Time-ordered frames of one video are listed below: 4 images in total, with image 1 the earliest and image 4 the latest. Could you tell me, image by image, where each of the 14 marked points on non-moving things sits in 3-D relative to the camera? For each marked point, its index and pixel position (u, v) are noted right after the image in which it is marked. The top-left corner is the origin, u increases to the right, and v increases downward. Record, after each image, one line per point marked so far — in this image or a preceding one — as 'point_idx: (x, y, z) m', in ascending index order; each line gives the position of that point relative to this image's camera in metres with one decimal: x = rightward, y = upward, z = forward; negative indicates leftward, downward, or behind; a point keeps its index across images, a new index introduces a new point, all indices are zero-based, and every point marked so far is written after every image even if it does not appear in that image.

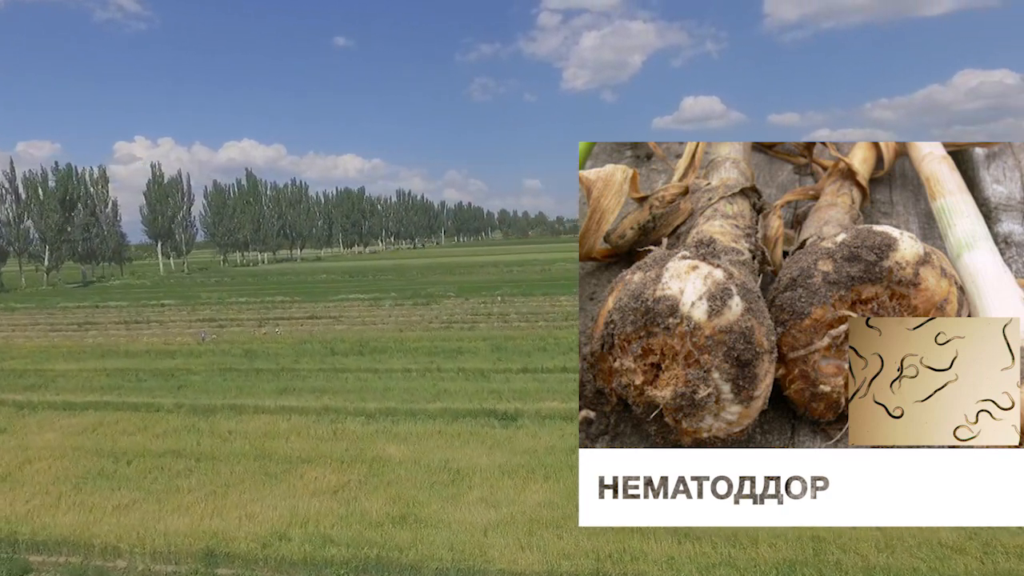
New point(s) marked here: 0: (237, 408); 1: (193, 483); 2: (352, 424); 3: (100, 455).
0: (-6.6, -2.9, +14.8) m
1: (-5.4, -3.3, +10.5) m
2: (-3.6, -3.0, +13.4) m
3: (-7.9, -3.2, +11.8) m
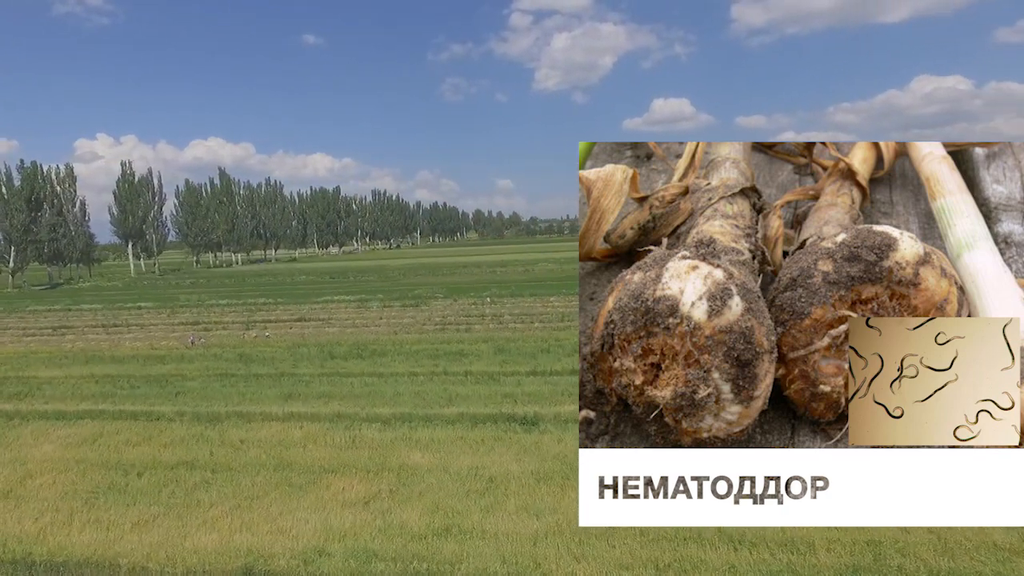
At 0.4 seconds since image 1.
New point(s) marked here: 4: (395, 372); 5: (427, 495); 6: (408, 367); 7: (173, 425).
0: (-6.2, -3.0, +14.3) m
1: (-4.8, -3.4, +10.0) m
2: (-3.1, -3.0, +13.0) m
3: (-7.4, -3.3, +11.2) m
4: (-3.5, -2.5, +18.4) m
5: (-1.3, -3.3, +9.8) m
6: (-3.2, -2.4, +18.9) m
7: (-7.6, -3.1, +13.9) m
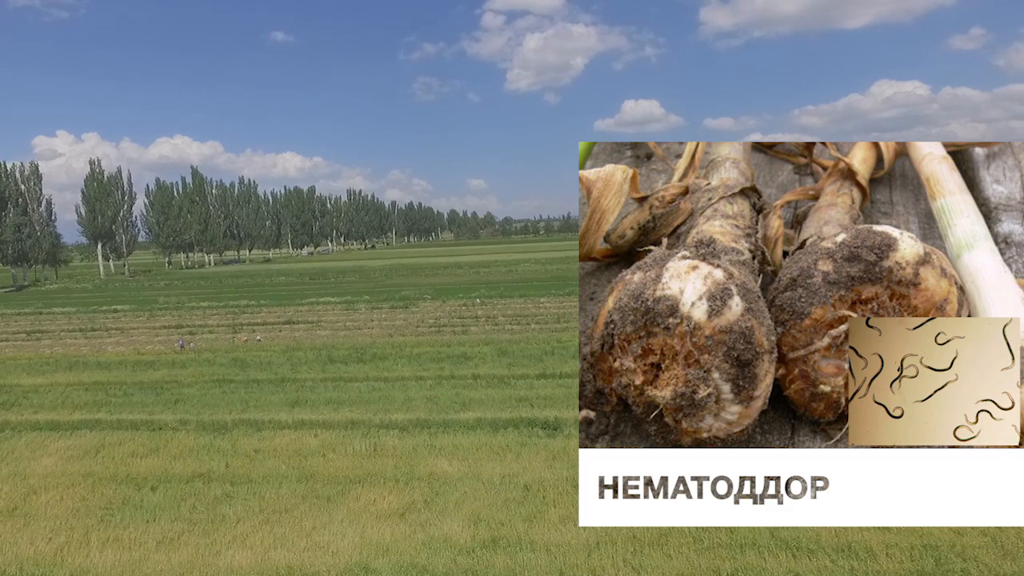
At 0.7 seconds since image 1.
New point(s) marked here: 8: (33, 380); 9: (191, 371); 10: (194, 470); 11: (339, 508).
0: (-5.8, -3.0, +13.7) m
1: (-4.2, -3.4, +9.5) m
2: (-2.7, -3.1, +12.6) m
3: (-6.8, -3.4, +10.6) m
4: (-3.3, -2.6, +17.9) m
5: (-0.7, -3.4, +9.5) m
6: (-2.9, -2.5, +18.5) m
7: (-7.2, -3.2, +13.3) m
8: (-15.0, -2.9, +19.2) m
9: (-10.2, -2.6, +19.5) m
10: (-5.7, -3.3, +11.1) m
11: (-2.7, -3.4, +9.5) m
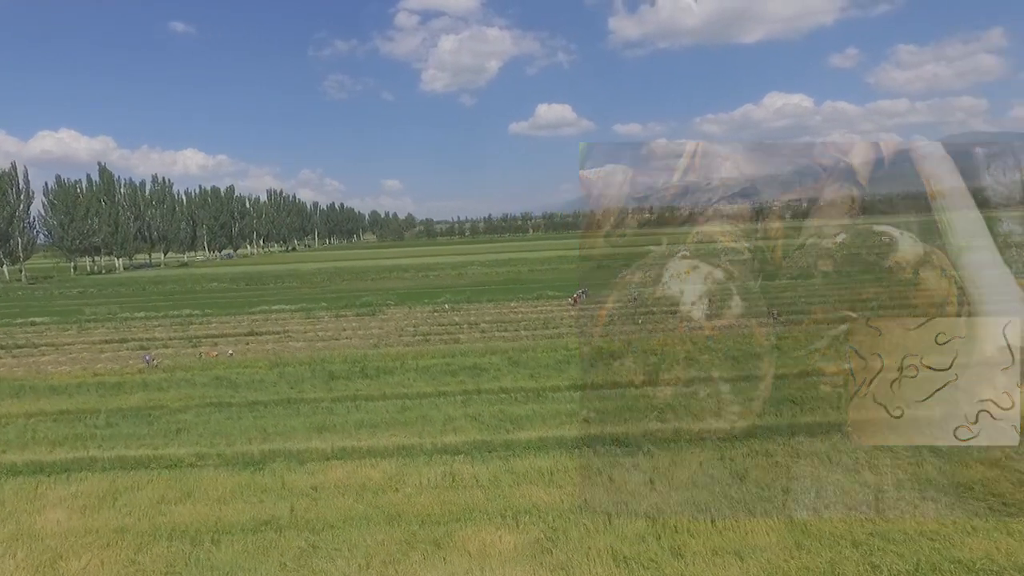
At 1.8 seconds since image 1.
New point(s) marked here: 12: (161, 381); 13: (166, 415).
0: (-4.4, -3.3, +12.1) m
1: (-2.3, -3.7, +8.1) m
2: (-1.1, -3.3, +11.4) m
3: (-5.0, -3.6, +8.9) m
4: (-2.4, -2.8, +16.6) m
5: (+1.2, -3.5, +8.6) m
6: (-2.2, -2.7, +17.2) m
7: (-5.7, -3.4, +11.5) m
8: (-14.2, -3.3, +16.3) m
9: (-9.5, -3.0, +17.2) m
10: (-4.0, -3.5, +9.5) m
11: (-0.8, -3.6, +8.3) m
12: (-10.7, -2.9, +18.7) m
13: (-8.6, -3.1, +15.3) m
